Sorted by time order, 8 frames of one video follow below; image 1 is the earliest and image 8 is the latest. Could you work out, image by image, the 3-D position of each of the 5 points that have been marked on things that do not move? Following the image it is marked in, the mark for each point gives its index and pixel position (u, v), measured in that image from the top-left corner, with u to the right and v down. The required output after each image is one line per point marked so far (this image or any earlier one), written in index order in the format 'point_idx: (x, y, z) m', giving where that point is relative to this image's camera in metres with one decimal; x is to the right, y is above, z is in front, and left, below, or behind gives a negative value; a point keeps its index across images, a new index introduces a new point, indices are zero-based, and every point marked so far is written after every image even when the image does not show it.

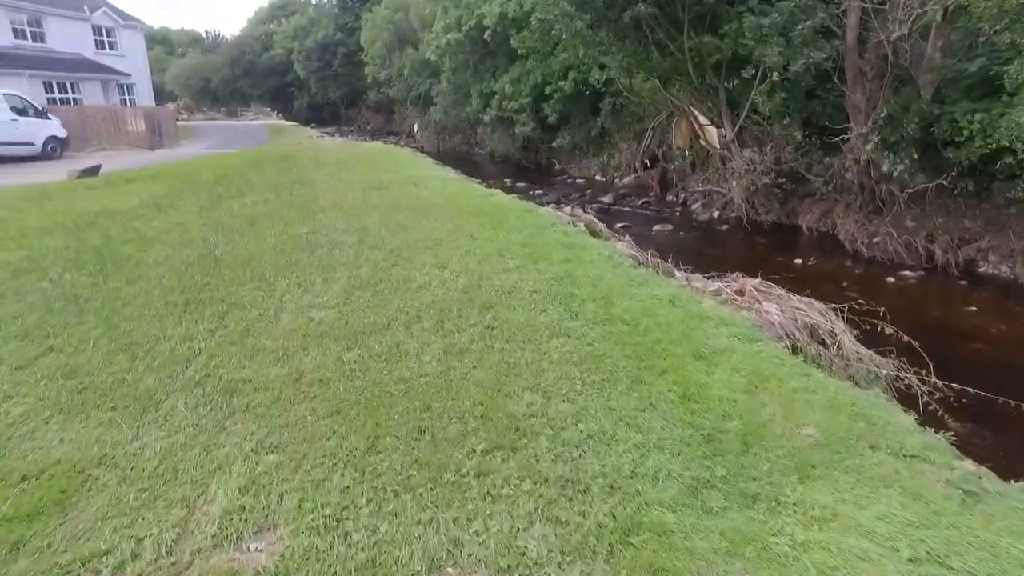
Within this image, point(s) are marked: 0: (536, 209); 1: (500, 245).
0: (+0.3, +1.1, +9.0) m
1: (-0.1, +0.4, +6.9) m
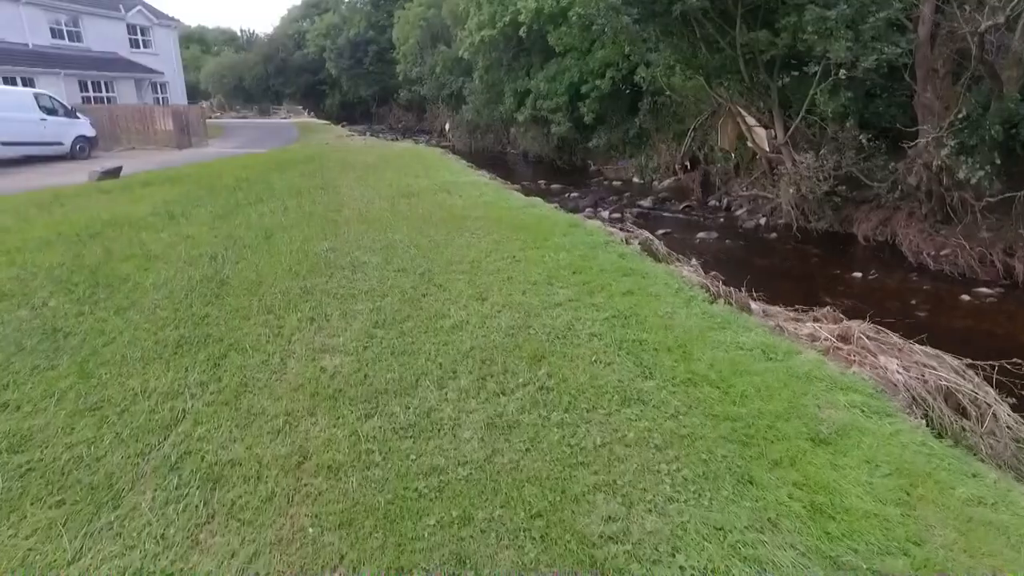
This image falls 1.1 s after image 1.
0: (+0.9, +0.8, +8.0) m
1: (+0.3, +0.2, +5.9) m
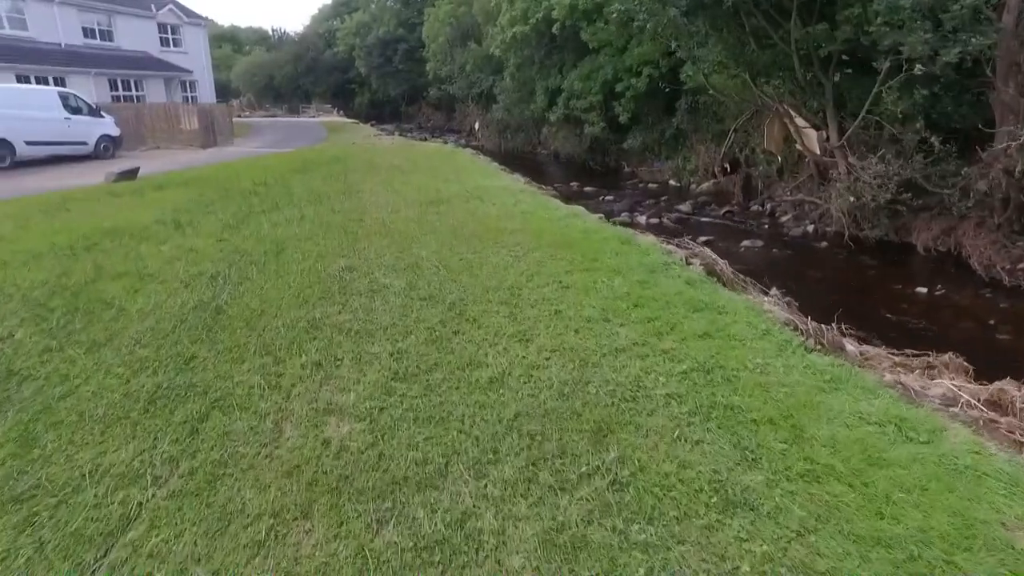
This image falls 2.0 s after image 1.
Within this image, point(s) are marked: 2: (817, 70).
0: (+1.3, +0.5, +7.0) m
1: (+0.7, -0.1, +5.0) m
2: (+7.0, +5.0, +15.0) m
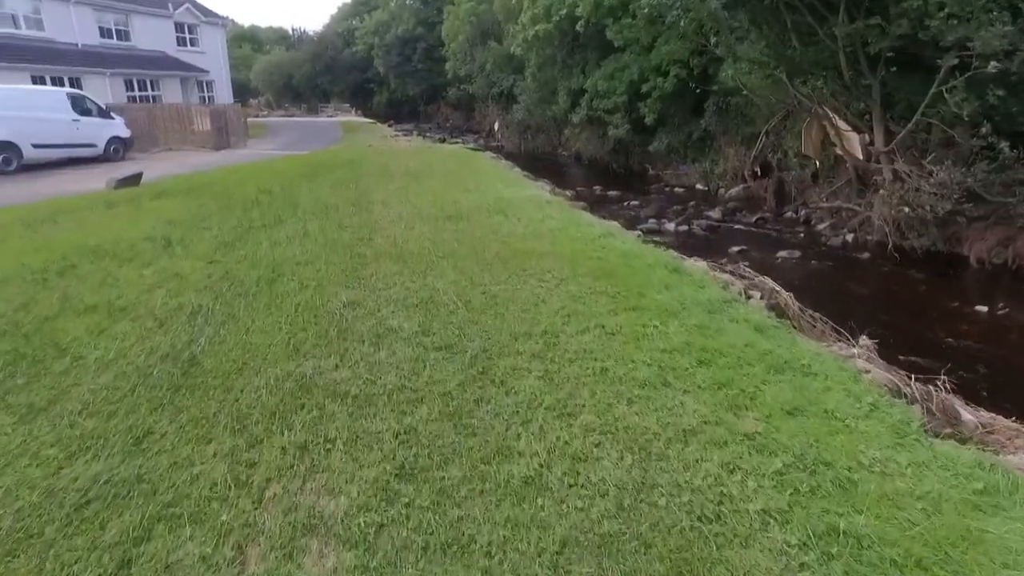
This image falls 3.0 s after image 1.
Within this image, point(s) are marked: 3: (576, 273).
0: (+1.6, +0.2, +6.1) m
1: (+0.9, -0.4, +4.0) m
2: (+7.5, +4.7, +13.9) m
3: (+0.6, +0.1, +5.8) m
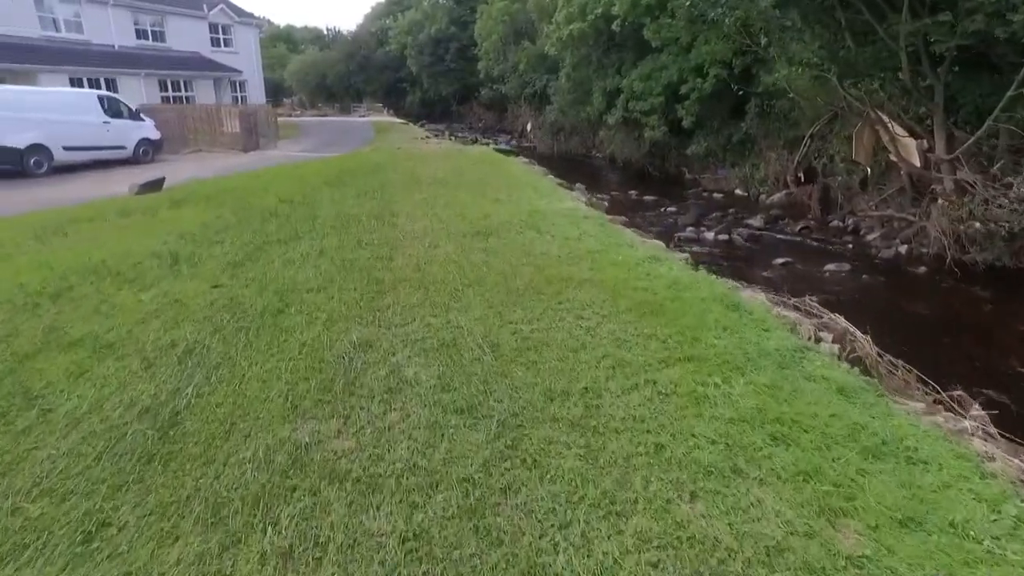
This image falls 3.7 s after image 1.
0: (+1.8, -0.1, +5.3) m
1: (+1.1, -0.7, +3.3) m
2: (+8.2, +4.3, +12.9) m
3: (+0.8, -0.2, +5.1) m
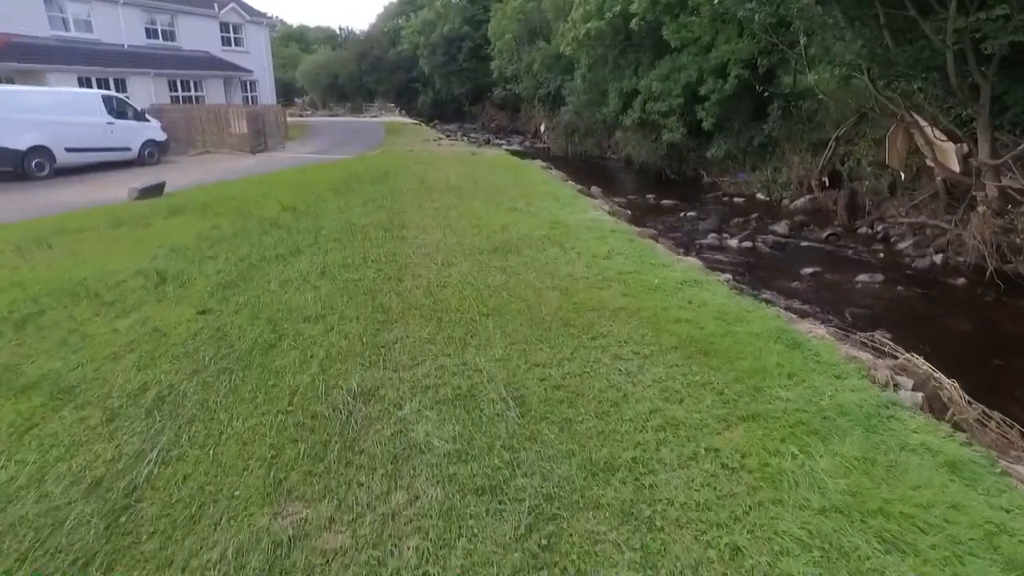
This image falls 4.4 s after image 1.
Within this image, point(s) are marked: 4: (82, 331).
0: (+2.0, -0.3, +4.6) m
1: (+1.2, -0.9, +2.6) m
2: (+8.5, +4.0, +12.1) m
3: (+1.0, -0.4, +4.4) m
4: (-3.2, -0.3, +4.9) m
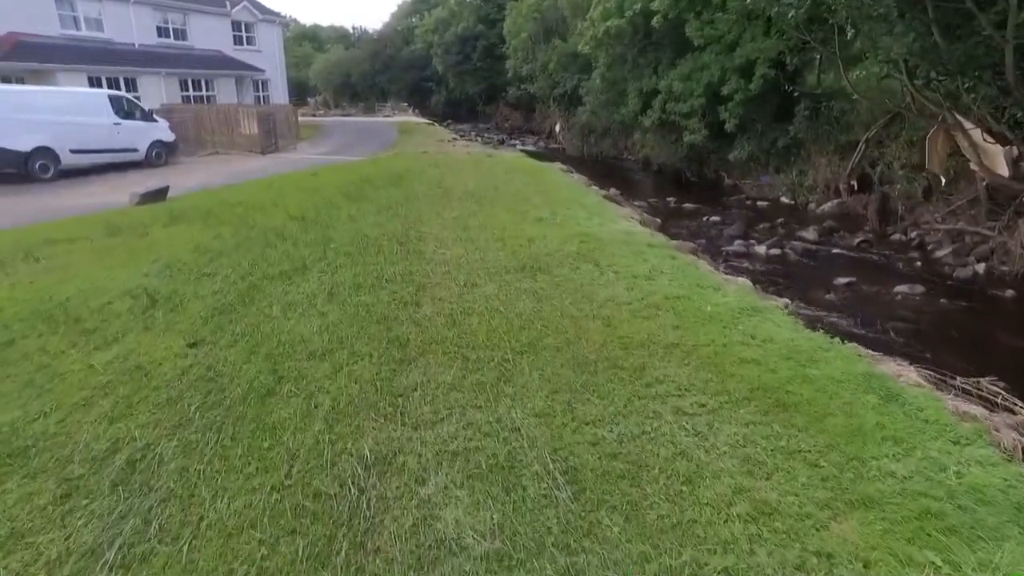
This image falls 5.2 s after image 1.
0: (+2.3, -0.6, +3.9) m
1: (+1.4, -1.2, +1.9) m
2: (+8.9, +3.7, +11.2) m
3: (+1.2, -0.6, +3.6) m
4: (-2.9, -0.5, +4.2) m
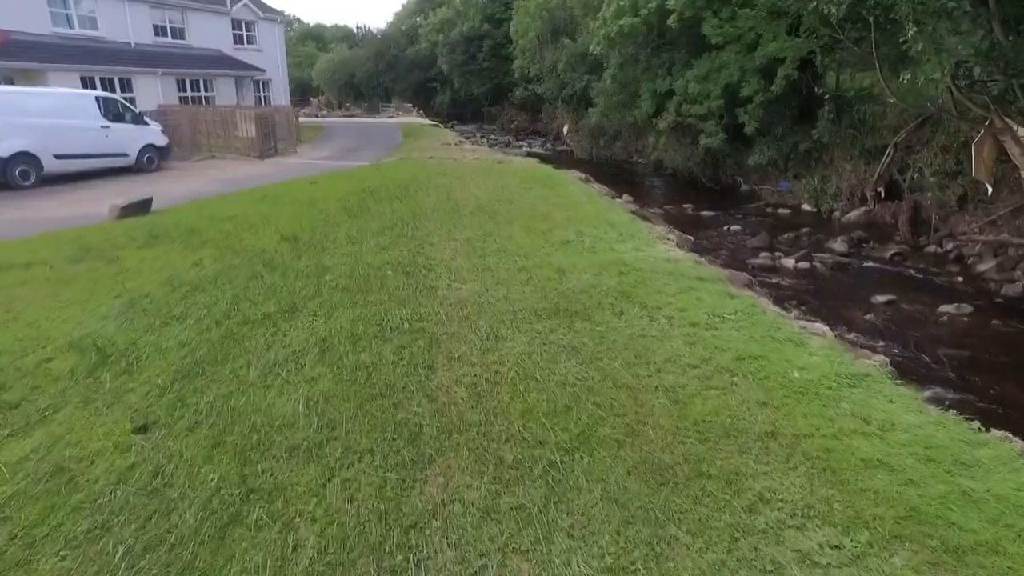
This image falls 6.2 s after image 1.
0: (+2.5, -0.9, +2.8) m
1: (+1.6, -1.5, +0.8) m
2: (+9.2, +3.3, +10.1) m
3: (+1.4, -1.0, +2.6) m
4: (-2.7, -0.9, +3.2) m
